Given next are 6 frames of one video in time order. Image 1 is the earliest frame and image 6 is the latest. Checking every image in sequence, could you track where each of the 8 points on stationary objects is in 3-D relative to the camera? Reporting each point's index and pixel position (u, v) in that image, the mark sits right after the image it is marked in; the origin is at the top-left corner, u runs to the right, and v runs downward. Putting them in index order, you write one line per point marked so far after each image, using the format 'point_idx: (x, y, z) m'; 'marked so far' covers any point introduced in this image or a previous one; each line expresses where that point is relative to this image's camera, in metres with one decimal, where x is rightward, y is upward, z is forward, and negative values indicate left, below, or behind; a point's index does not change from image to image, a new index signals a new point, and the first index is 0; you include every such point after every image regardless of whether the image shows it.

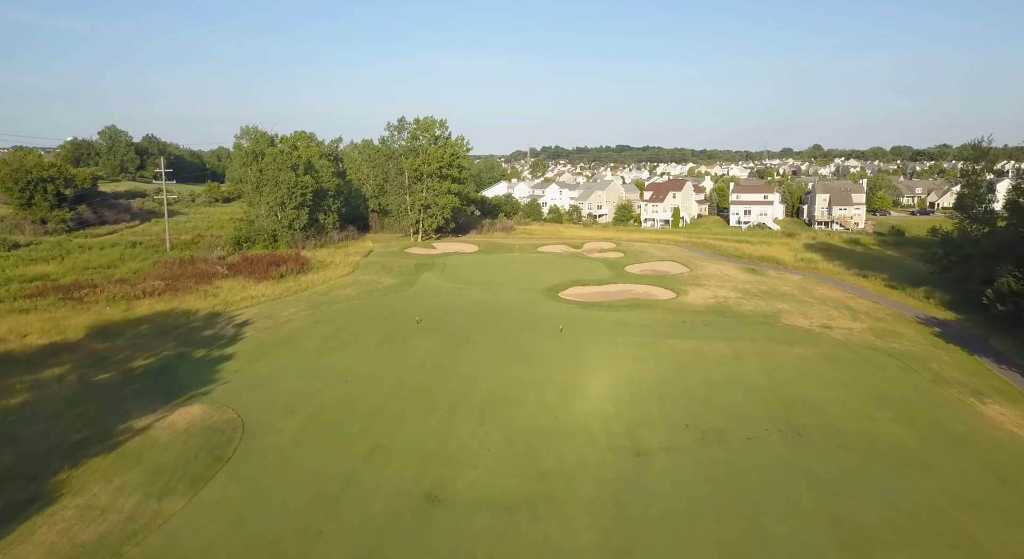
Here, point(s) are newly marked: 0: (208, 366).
0: (-8.9, -2.5, +18.0) m
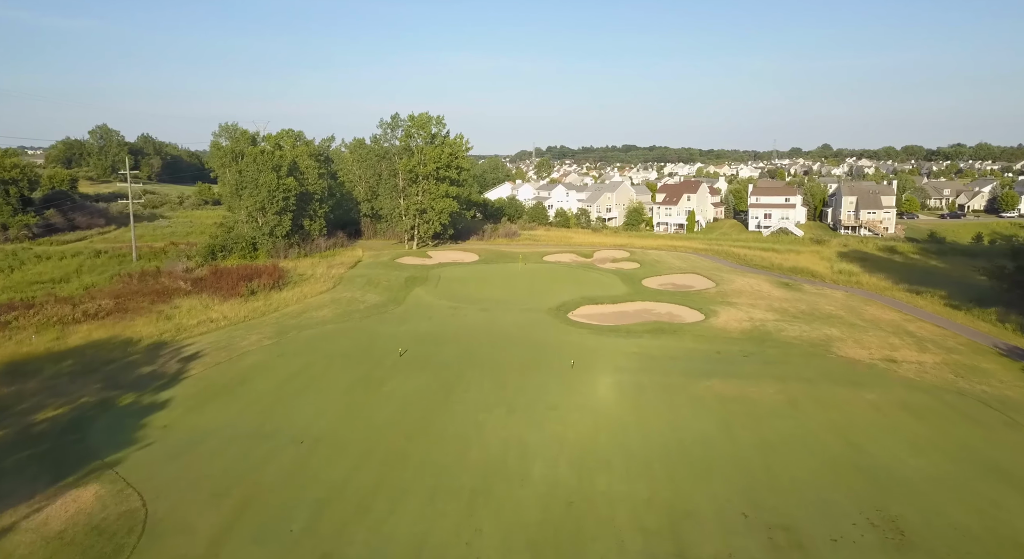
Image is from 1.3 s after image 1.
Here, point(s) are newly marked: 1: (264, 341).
0: (-8.9, -3.2, +14.4) m
1: (-8.0, -2.0, +19.9) m
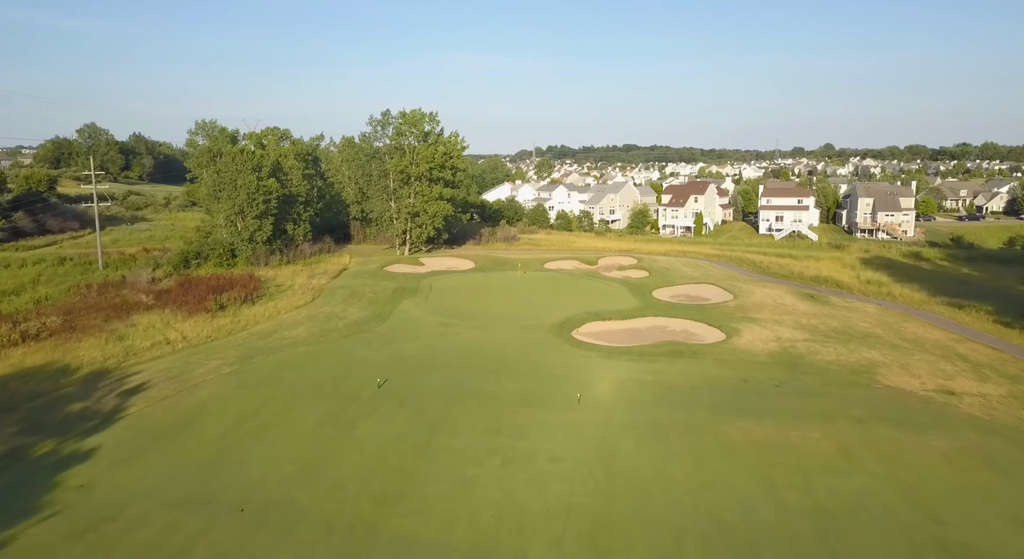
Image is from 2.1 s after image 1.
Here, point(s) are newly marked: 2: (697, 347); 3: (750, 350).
0: (-9.0, -3.7, +11.9) m
1: (-8.1, -2.5, +17.3) m
2: (+6.0, -2.2, +19.9) m
3: (+7.6, -2.2, +19.6) m
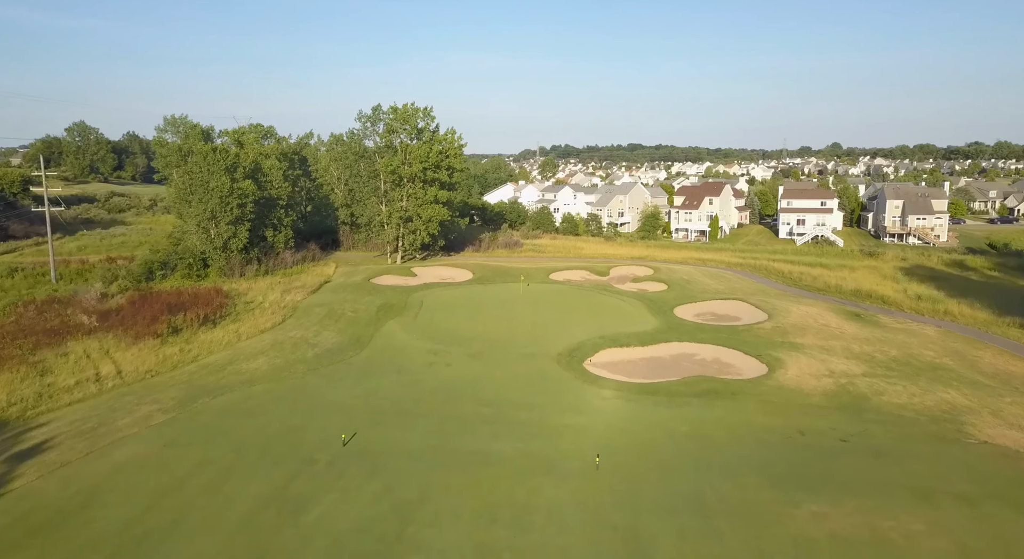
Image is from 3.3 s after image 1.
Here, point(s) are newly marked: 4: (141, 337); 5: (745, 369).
0: (-9.0, -4.4, +8.6) m
1: (-8.1, -3.1, +14.0) m
2: (+6.0, -2.8, +16.5) m
3: (+7.6, -2.9, +16.2) m
4: (-11.5, -1.8, +19.2) m
5: (+6.8, -2.6, +18.0) m
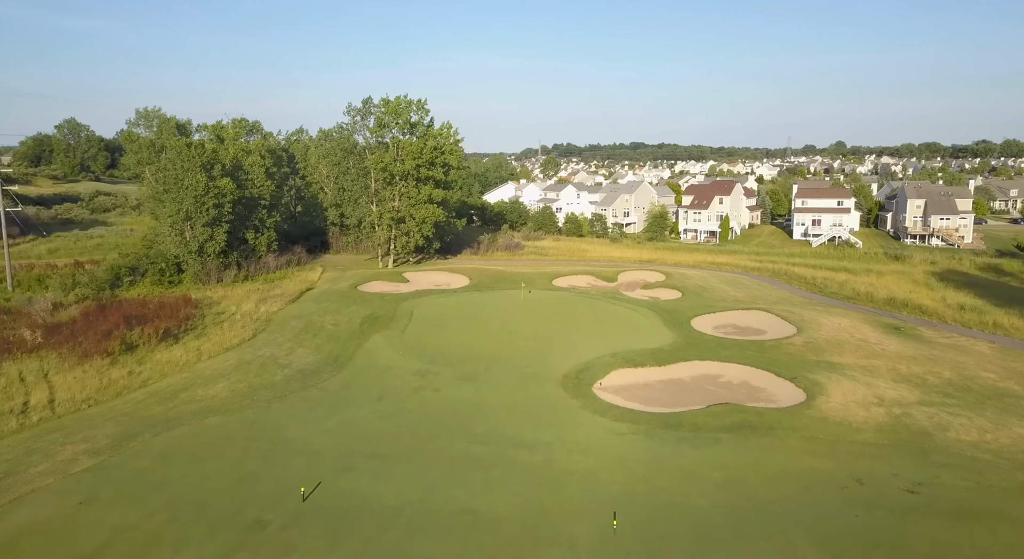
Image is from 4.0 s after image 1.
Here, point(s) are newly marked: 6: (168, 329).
0: (-9.1, -4.7, +6.2) m
1: (-8.1, -3.4, +11.7) m
2: (+5.9, -3.1, +14.1) m
3: (+7.6, -3.2, +13.9) m
4: (-11.6, -2.1, +16.9) m
5: (+6.7, -2.9, +15.6) m
6: (-10.7, -1.6, +19.2) m
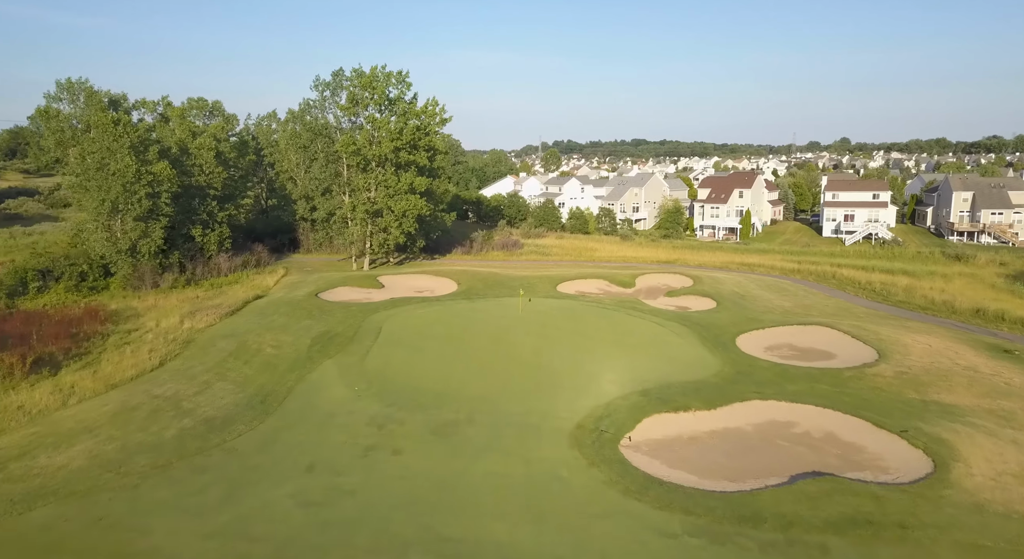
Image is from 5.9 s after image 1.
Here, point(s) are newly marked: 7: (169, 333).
0: (-9.2, -4.9, +1.5) m
1: (-8.3, -3.6, +6.9) m
2: (+5.8, -3.3, +9.3) m
3: (+7.4, -3.4, +9.1) m
4: (-11.7, -2.3, +12.1) m
5: (+6.6, -3.2, +10.8) m
6: (-10.8, -1.8, +14.4) m
7: (-9.0, -1.4, +16.4) m
